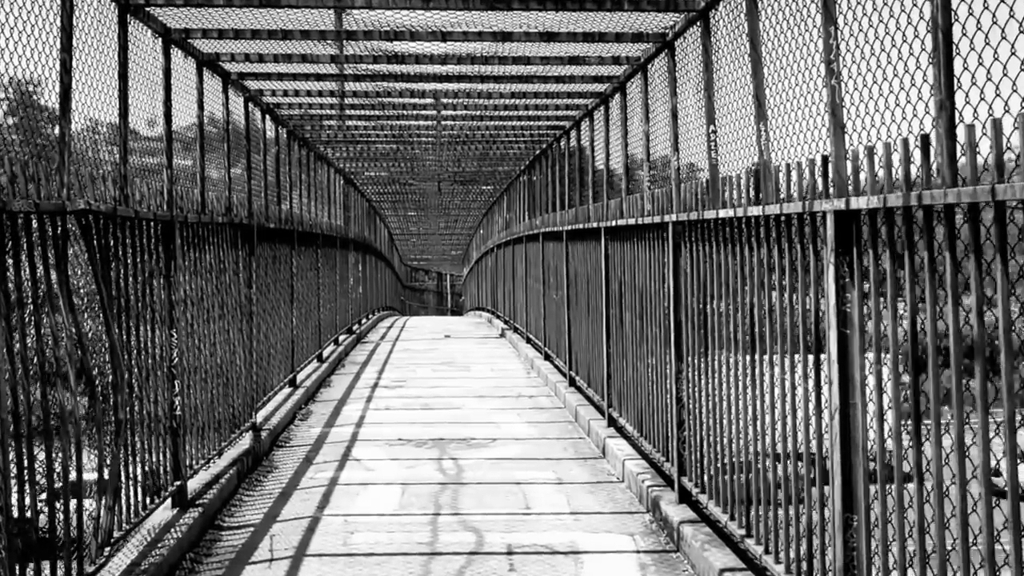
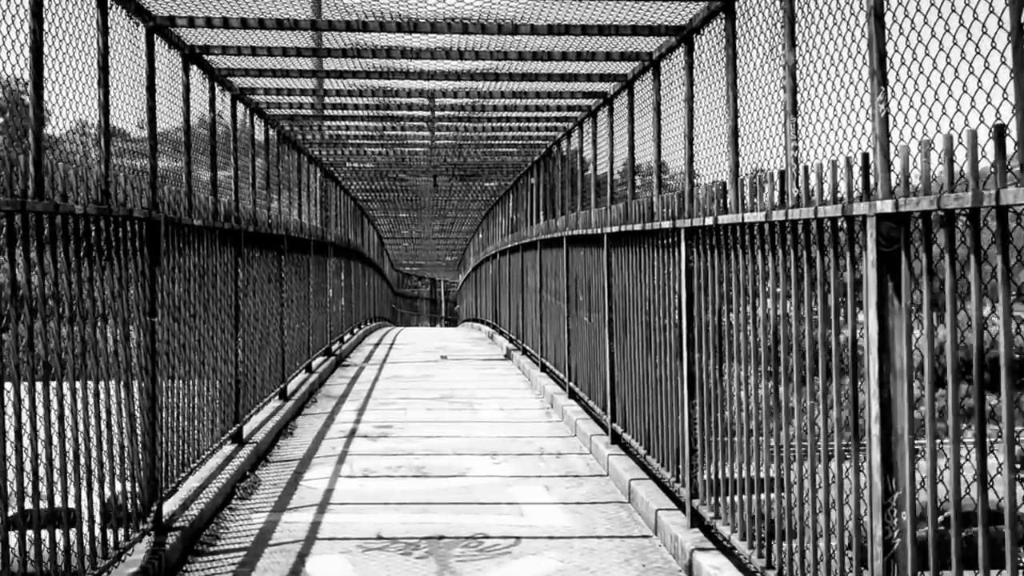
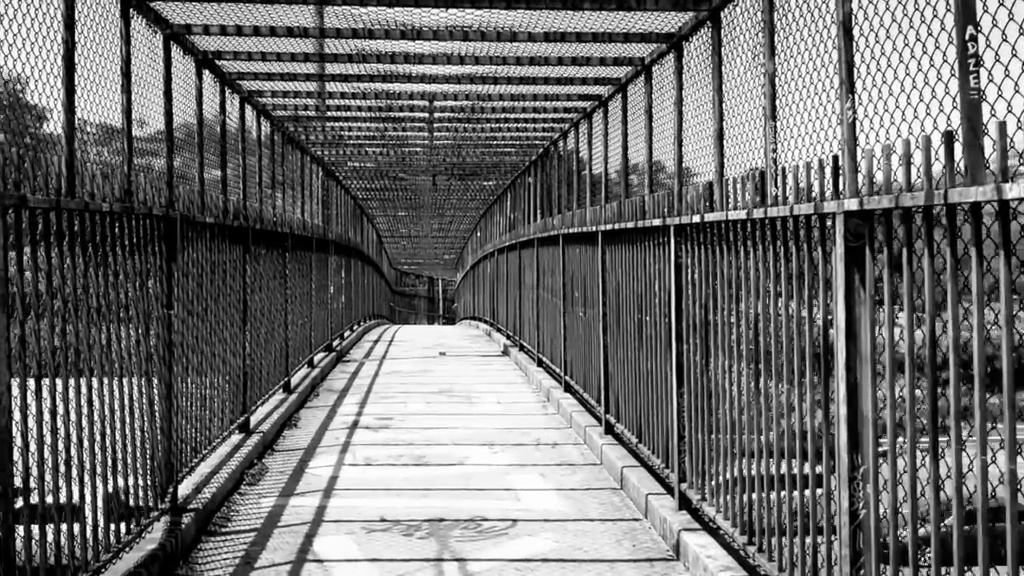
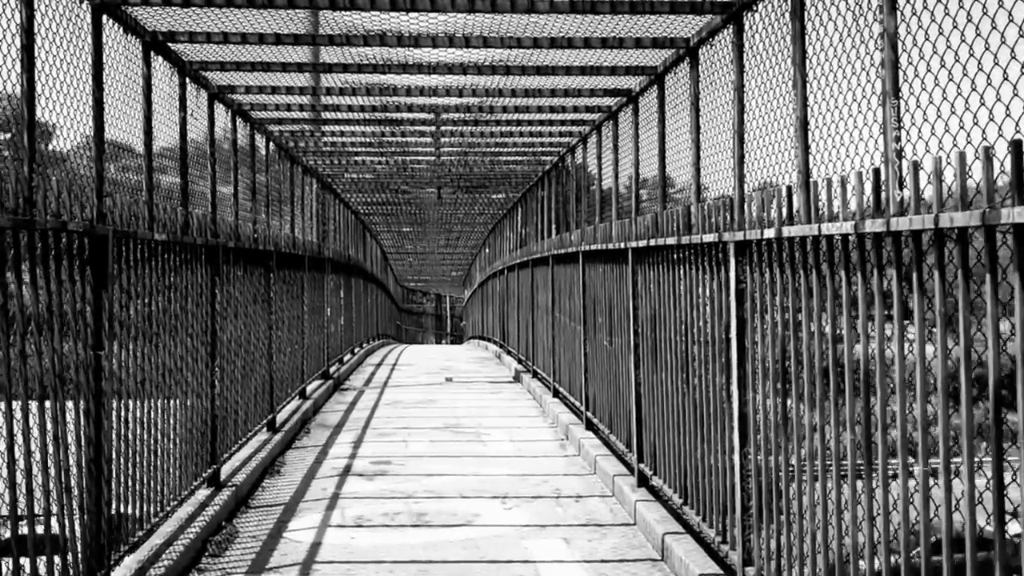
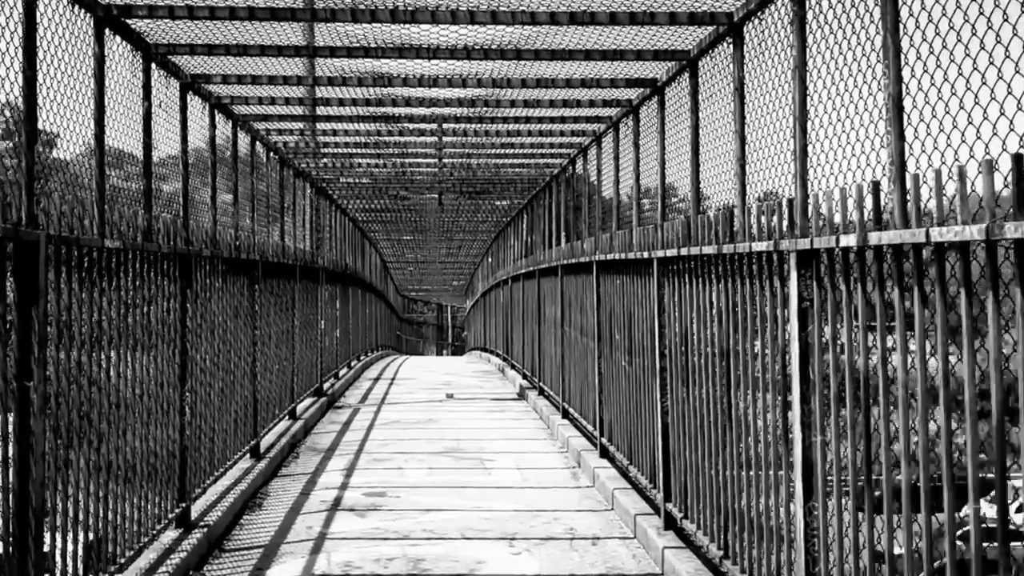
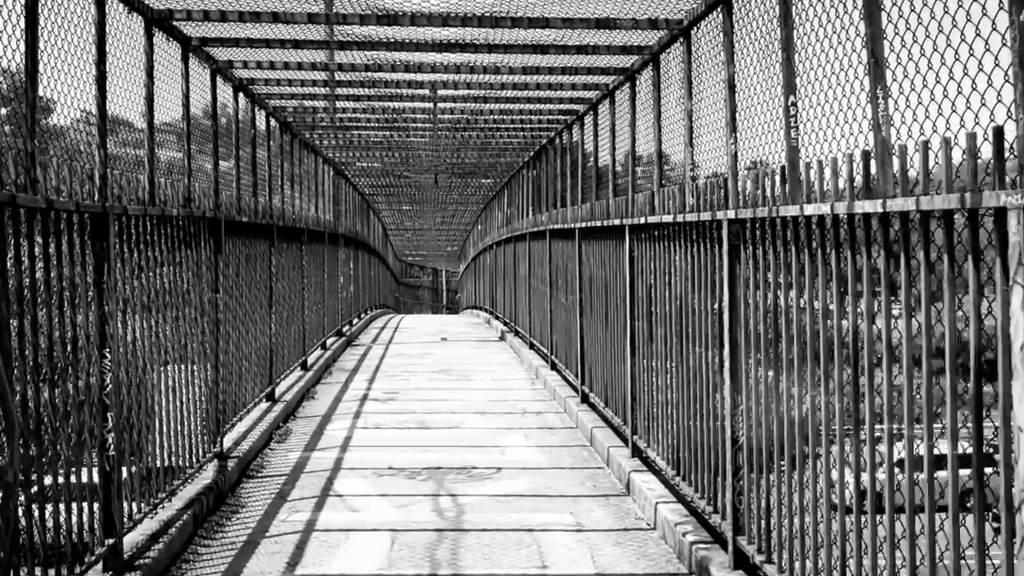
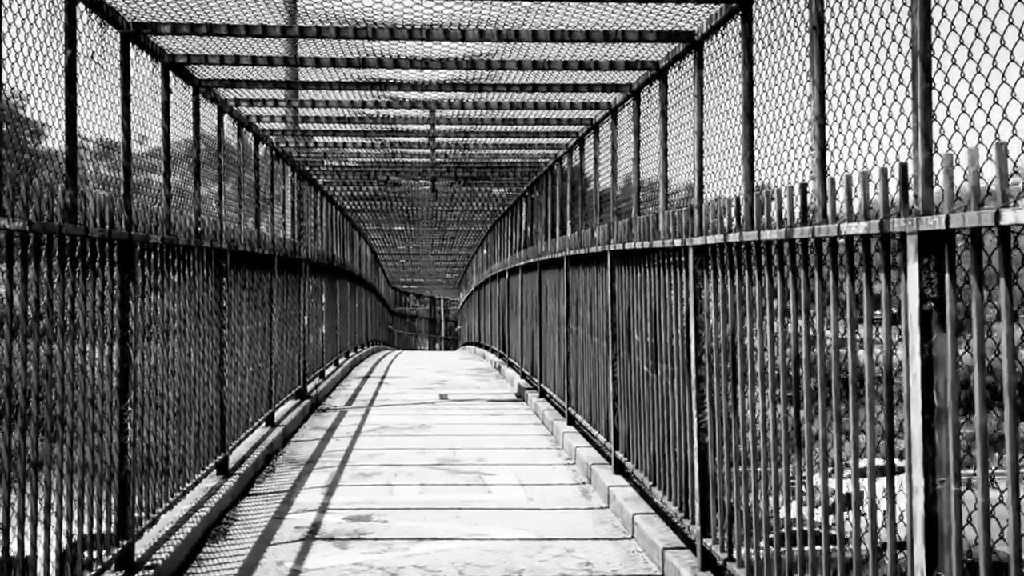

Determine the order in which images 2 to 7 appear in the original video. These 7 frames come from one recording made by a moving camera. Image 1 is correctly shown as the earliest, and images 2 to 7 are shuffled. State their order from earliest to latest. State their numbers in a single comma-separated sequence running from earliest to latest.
6, 3, 2, 4, 5, 7
